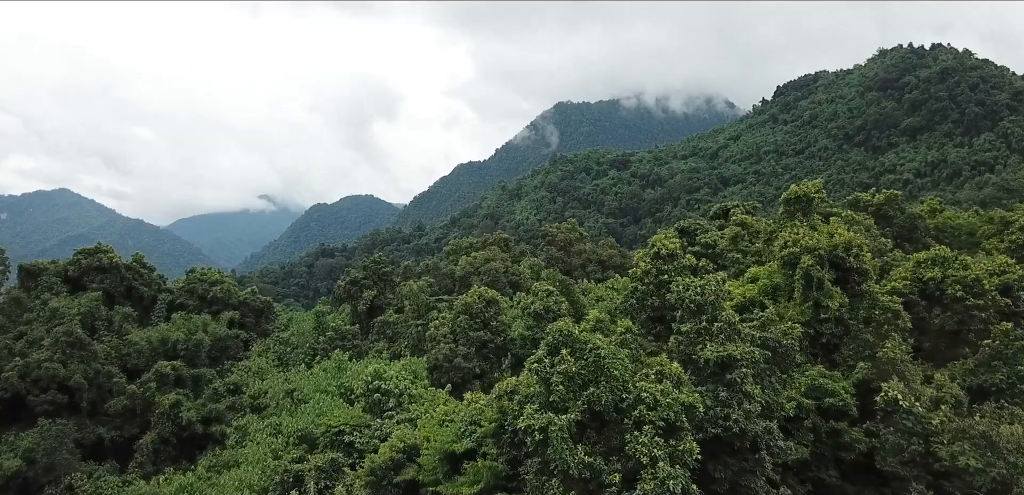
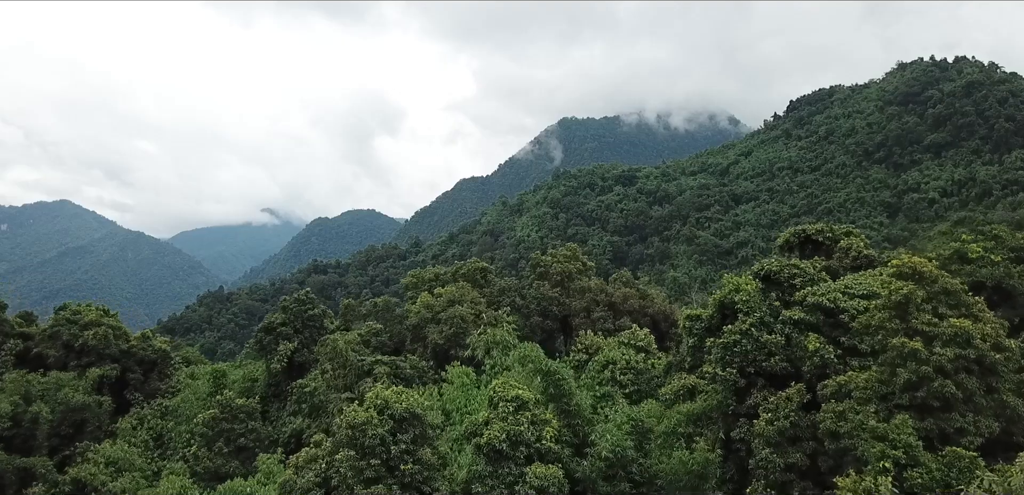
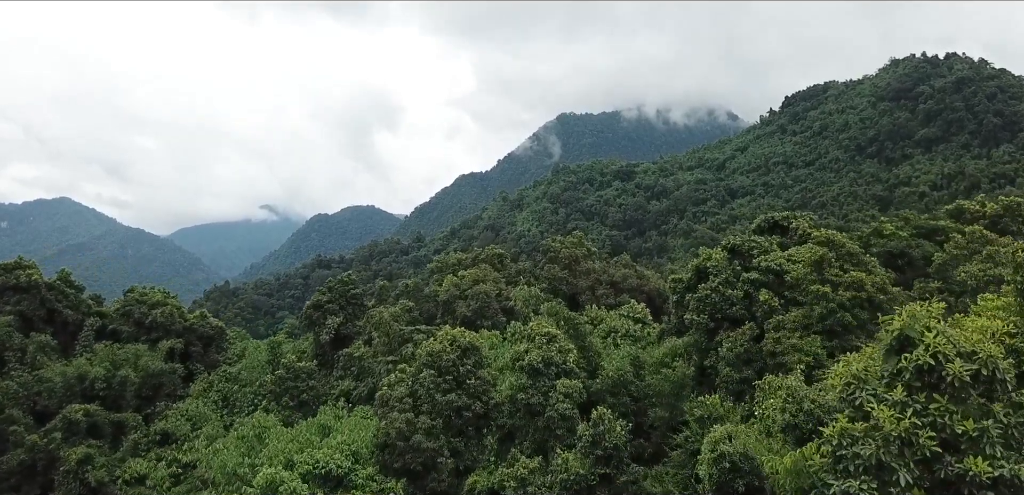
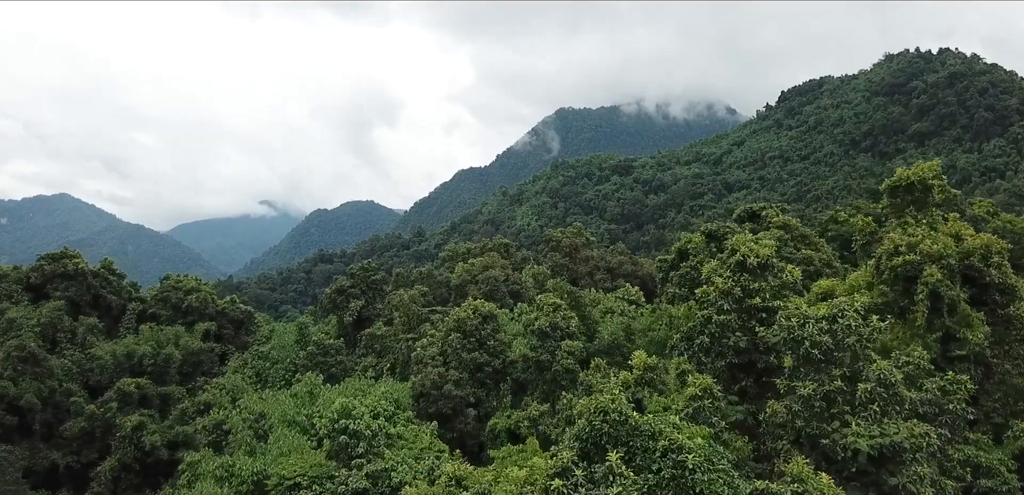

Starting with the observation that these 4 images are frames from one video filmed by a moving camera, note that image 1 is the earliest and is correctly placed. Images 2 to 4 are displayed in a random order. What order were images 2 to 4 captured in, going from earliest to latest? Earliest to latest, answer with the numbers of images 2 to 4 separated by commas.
4, 3, 2
